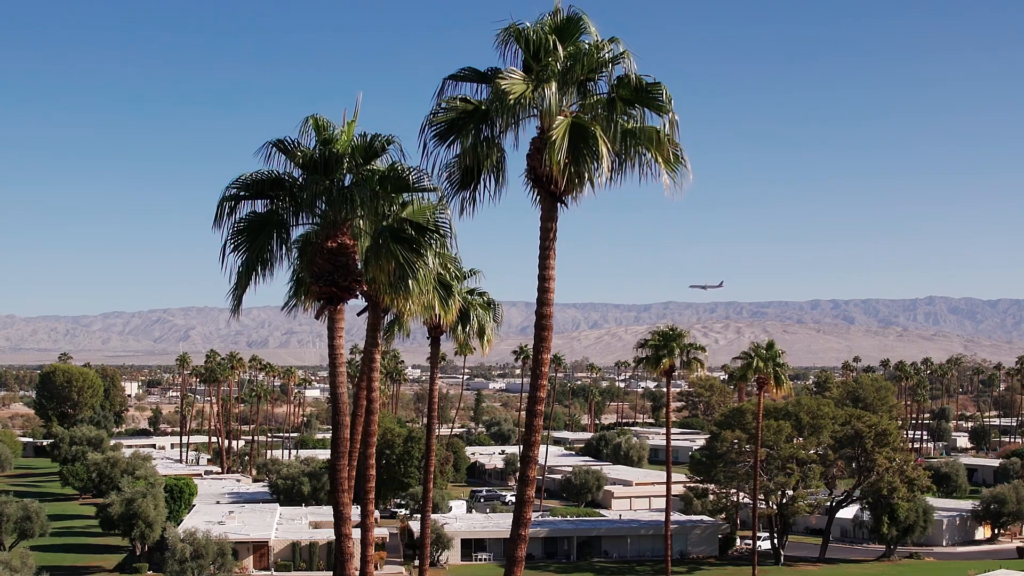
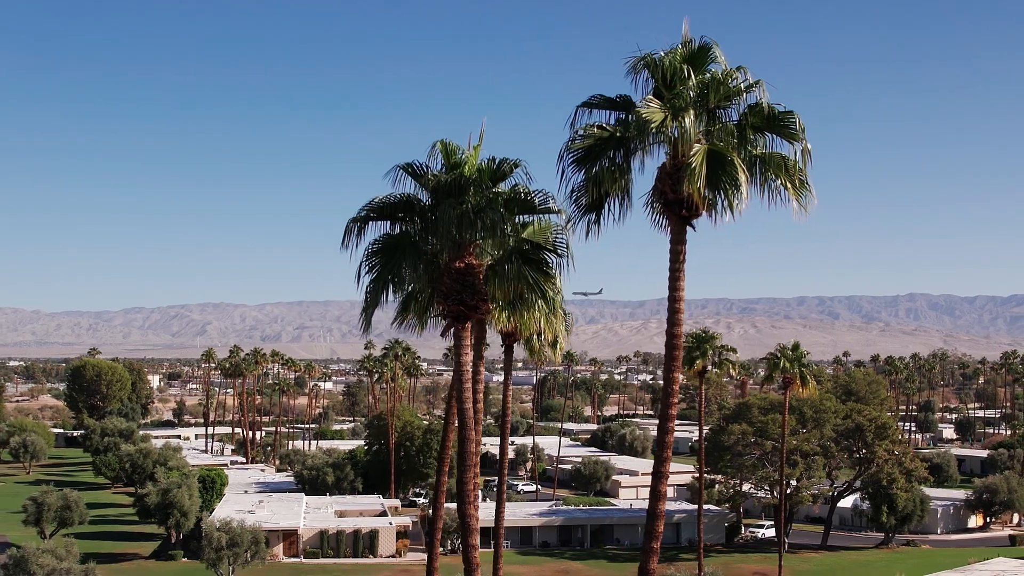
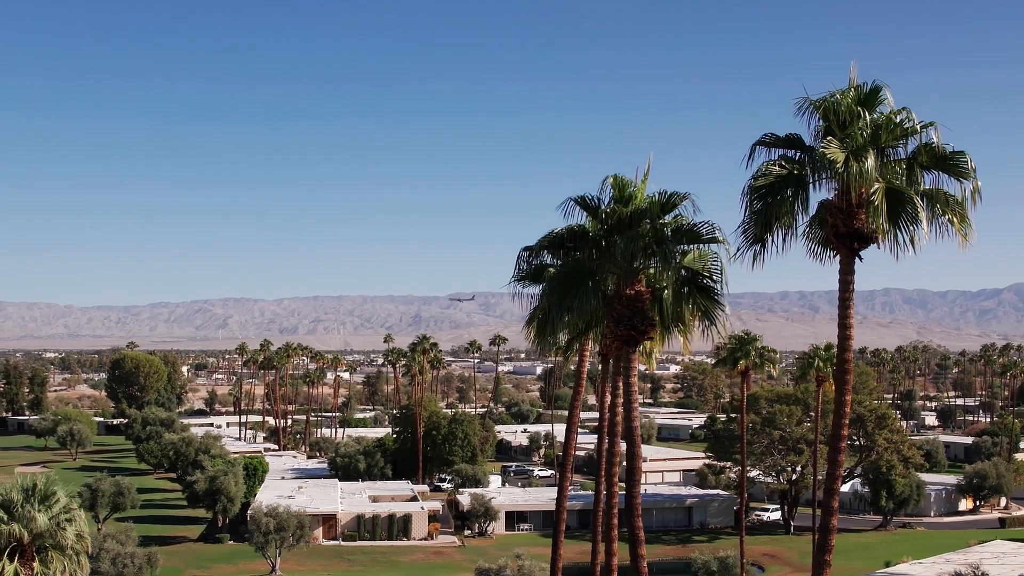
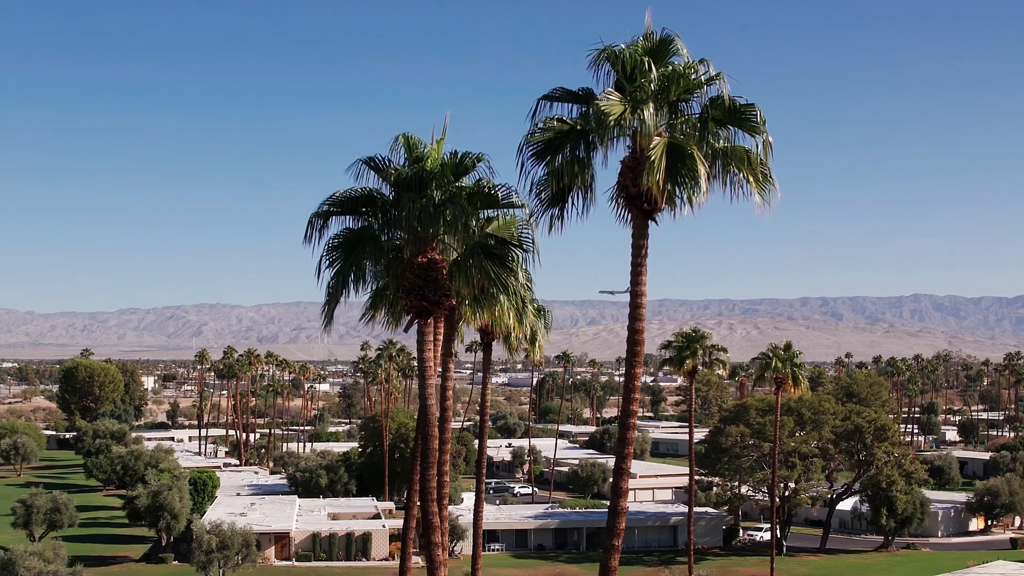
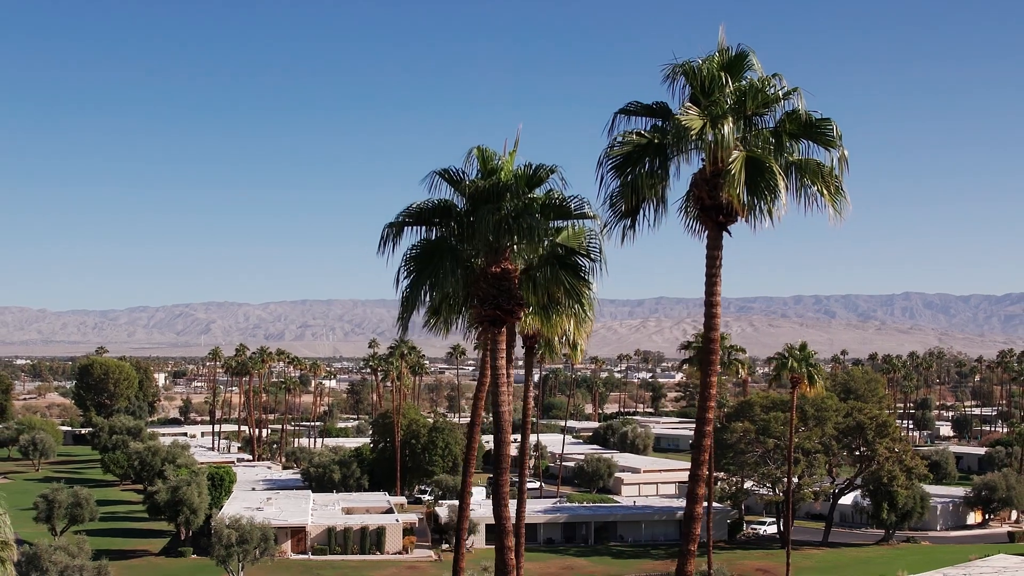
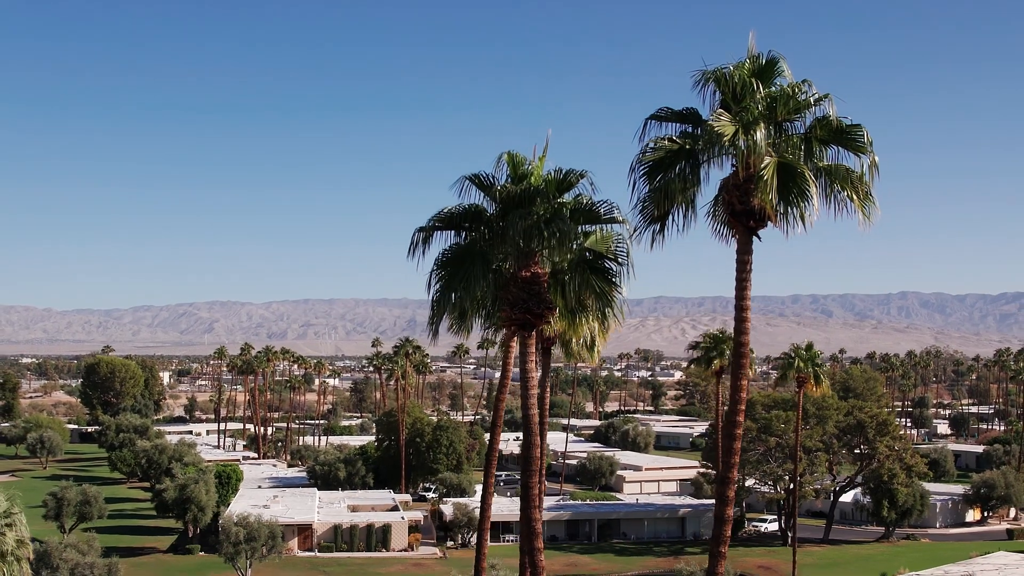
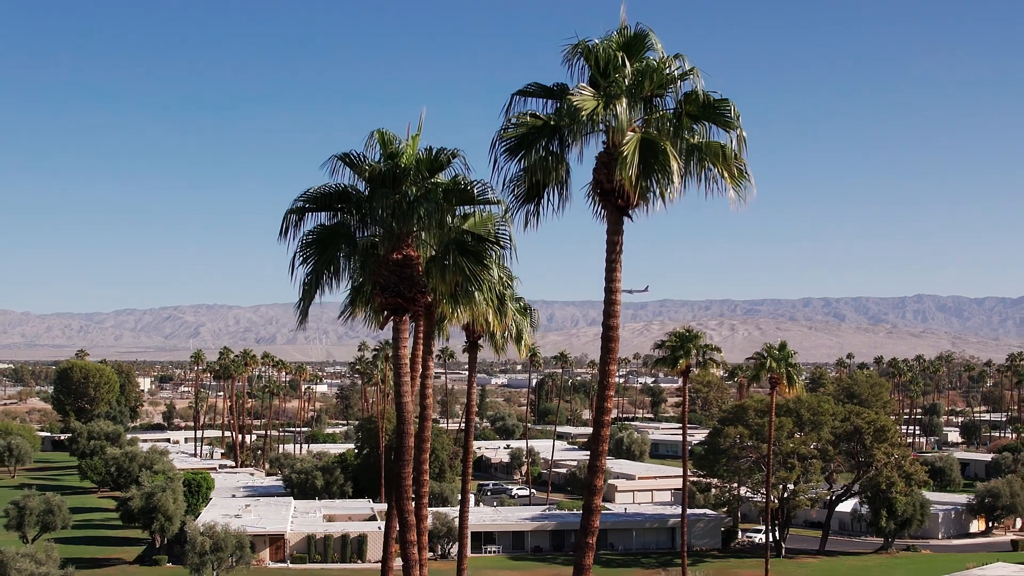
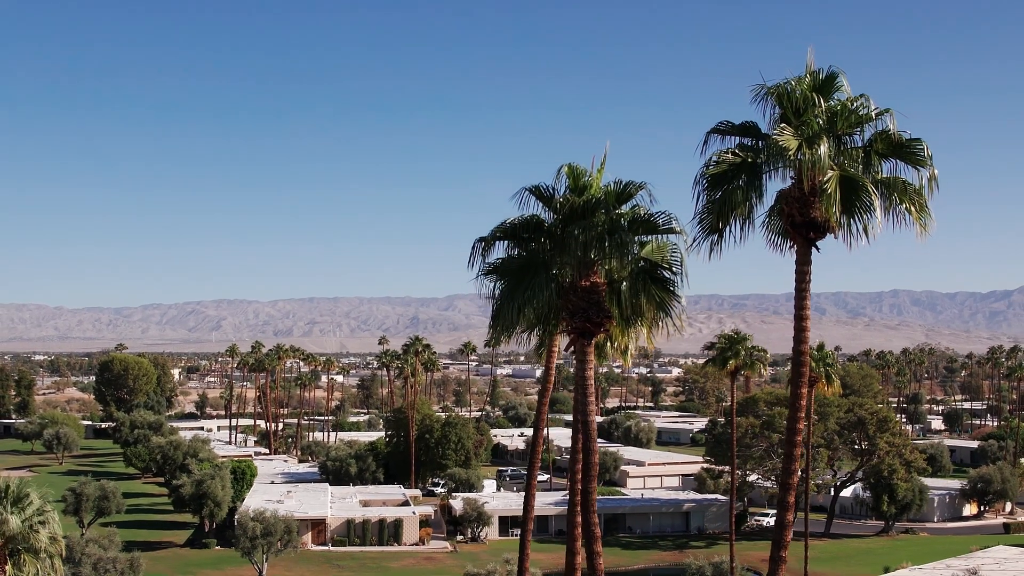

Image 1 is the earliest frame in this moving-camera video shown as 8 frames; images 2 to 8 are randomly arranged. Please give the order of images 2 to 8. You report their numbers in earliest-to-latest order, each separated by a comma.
7, 4, 2, 5, 6, 8, 3
